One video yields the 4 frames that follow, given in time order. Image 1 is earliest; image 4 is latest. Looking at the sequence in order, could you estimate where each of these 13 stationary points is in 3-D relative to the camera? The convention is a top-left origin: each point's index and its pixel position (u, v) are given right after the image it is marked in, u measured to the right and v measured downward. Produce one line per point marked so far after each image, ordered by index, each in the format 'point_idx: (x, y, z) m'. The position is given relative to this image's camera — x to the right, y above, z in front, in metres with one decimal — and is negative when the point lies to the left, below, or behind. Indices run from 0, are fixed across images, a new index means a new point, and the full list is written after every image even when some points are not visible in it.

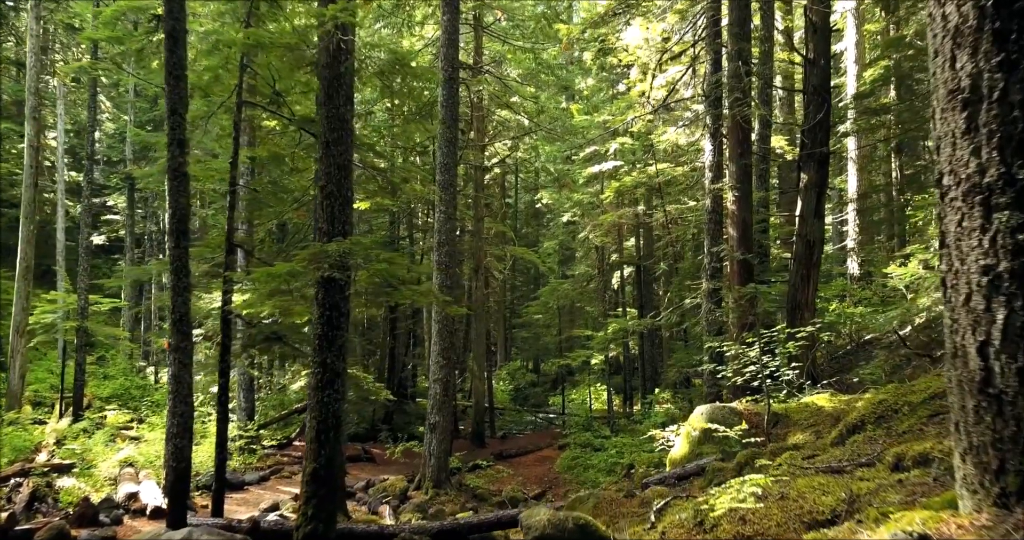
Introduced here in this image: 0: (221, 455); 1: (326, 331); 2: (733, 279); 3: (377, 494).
0: (-3.0, -1.9, +7.4) m
1: (-1.5, -0.5, +5.7) m
2: (+3.2, -0.1, +10.4) m
3: (-2.1, -3.5, +11.3) m
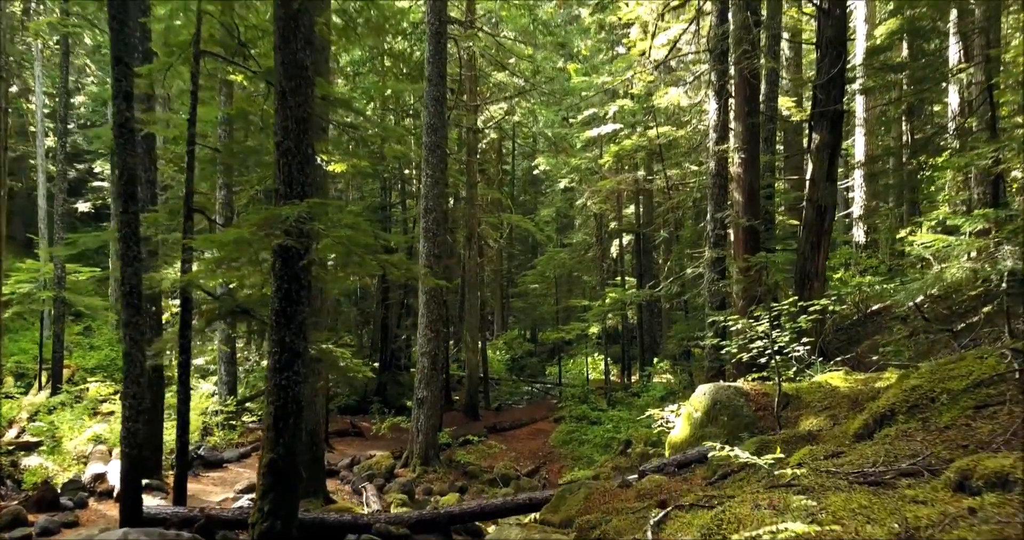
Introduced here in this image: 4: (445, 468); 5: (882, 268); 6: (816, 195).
0: (-3.1, -1.6, +6.8) m
1: (-1.6, -0.3, +5.1) m
2: (+3.1, +0.3, +9.7) m
3: (-2.3, -3.0, +10.8) m
4: (-1.1, -3.2, +11.5) m
5: (+7.0, 0.0, +13.7) m
6: (+3.8, +1.0, +9.1) m
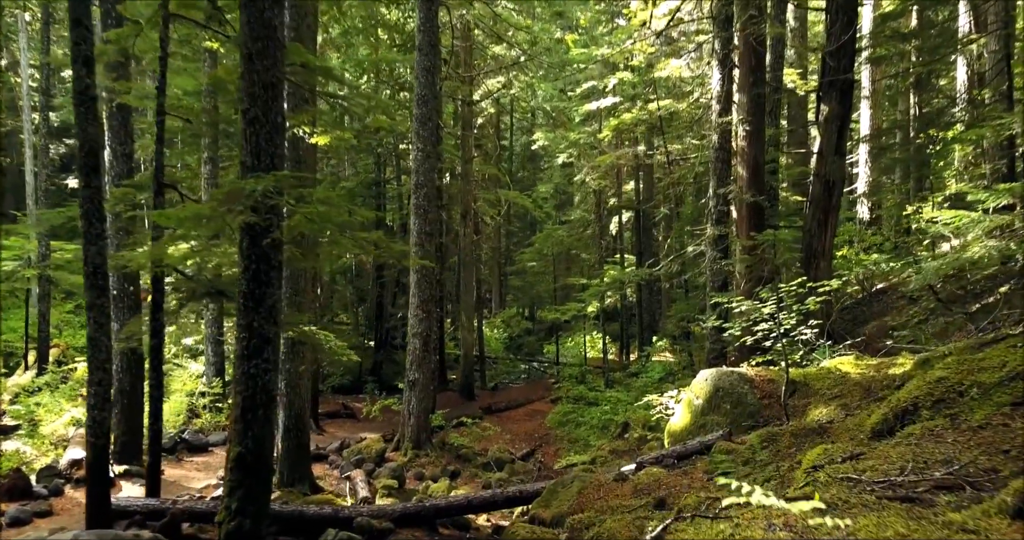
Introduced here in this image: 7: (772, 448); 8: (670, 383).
0: (-3.2, -1.4, +6.5) m
1: (-1.7, -0.1, +4.7) m
2: (+3.0, +0.6, +9.3) m
3: (-2.3, -2.7, +10.5) m
4: (-1.2, -2.8, +11.2) m
5: (+6.9, +0.5, +13.3) m
6: (+3.8, +1.2, +8.7) m
7: (+1.7, -1.1, +4.6) m
8: (+2.8, -2.0, +12.9) m
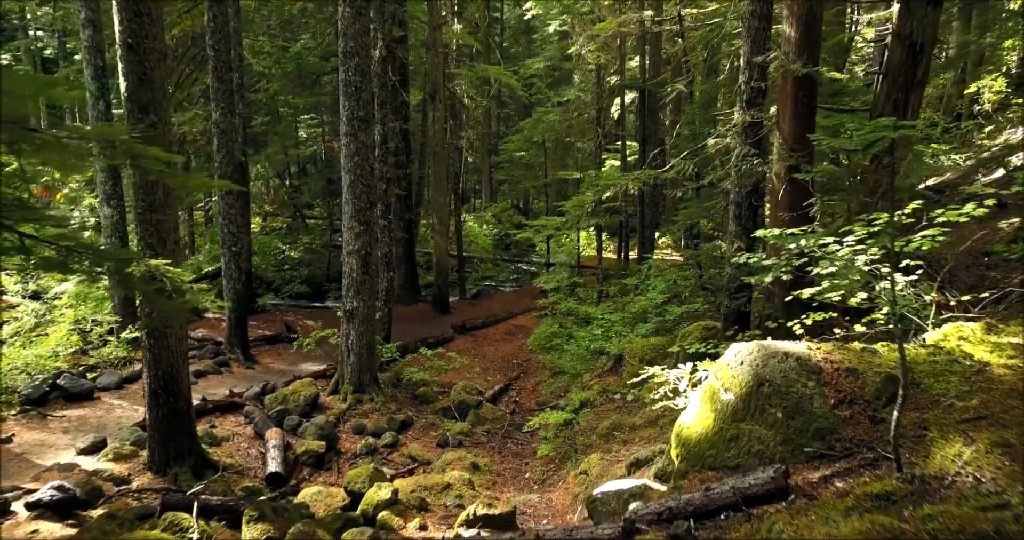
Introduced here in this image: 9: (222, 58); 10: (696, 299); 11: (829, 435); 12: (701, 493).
0: (-3.6, -0.9, +4.2) m
1: (-2.1, +0.1, +2.2) m
2: (+2.5, +1.5, +6.7) m
3: (-2.8, -1.6, +8.4) m
4: (-1.6, -1.6, +9.1) m
5: (+6.5, +2.0, +10.7) m
6: (+3.3, +2.0, +6.0) m
7: (+1.2, -1.0, +2.3) m
8: (+2.4, -0.5, +10.6) m
9: (-4.0, +2.9, +10.0) m
10: (+2.6, -0.4, +10.0) m
11: (+1.5, -0.8, +3.5) m
12: (+0.9, -1.0, +3.3) m
